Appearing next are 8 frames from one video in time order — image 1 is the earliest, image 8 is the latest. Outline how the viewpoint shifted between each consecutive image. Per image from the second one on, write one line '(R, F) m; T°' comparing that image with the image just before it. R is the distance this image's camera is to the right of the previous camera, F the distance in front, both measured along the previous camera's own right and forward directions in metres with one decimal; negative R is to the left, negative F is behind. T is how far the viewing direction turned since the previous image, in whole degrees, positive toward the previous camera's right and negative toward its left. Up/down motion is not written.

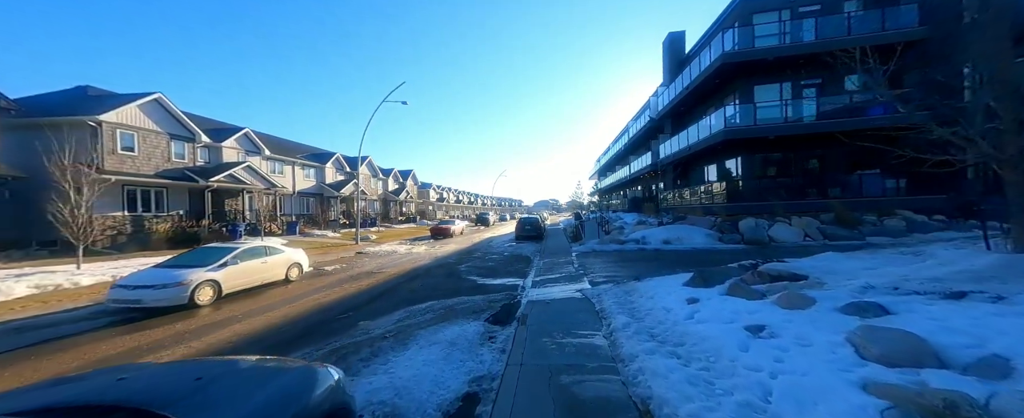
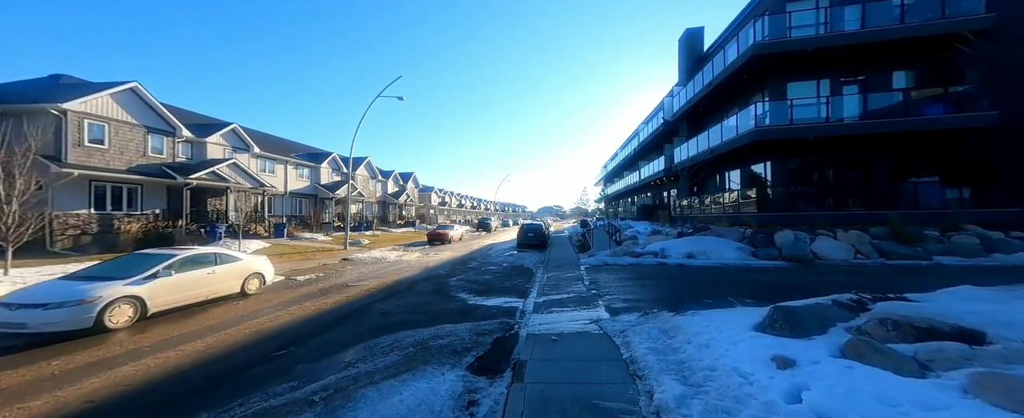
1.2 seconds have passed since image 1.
(+0.1, +1.8) m; -1°
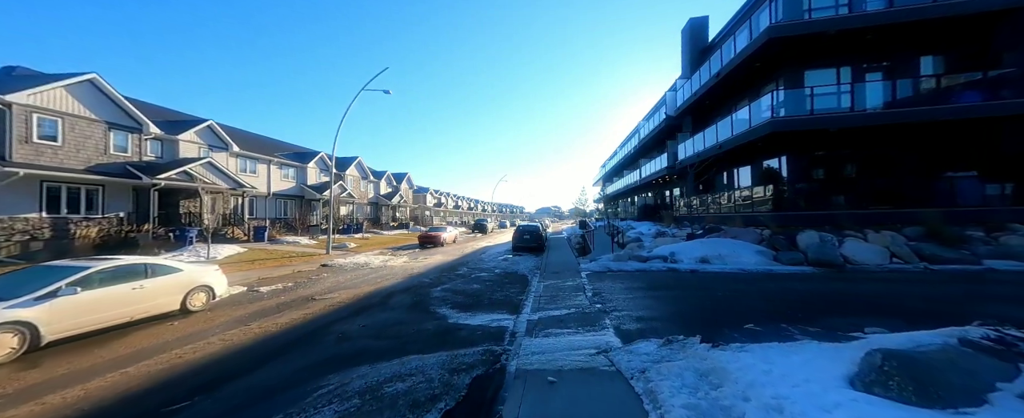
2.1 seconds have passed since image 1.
(+0.2, +1.4) m; 0°
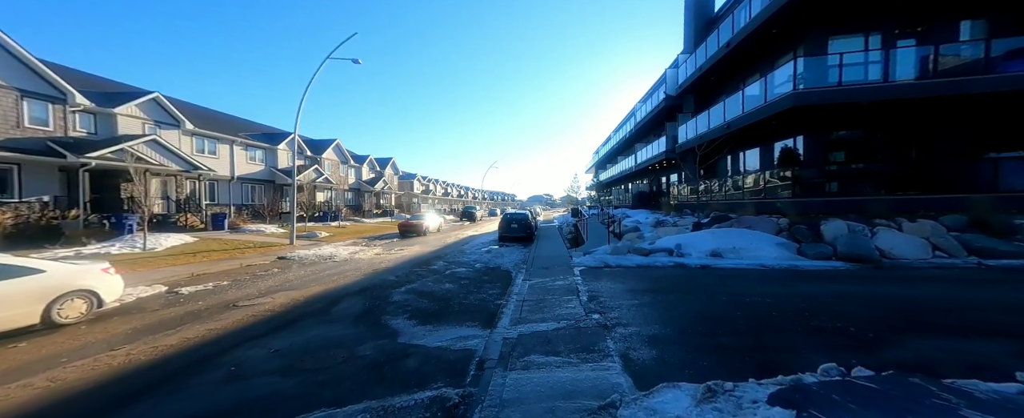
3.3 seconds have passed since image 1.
(+0.3, +1.8) m; +1°
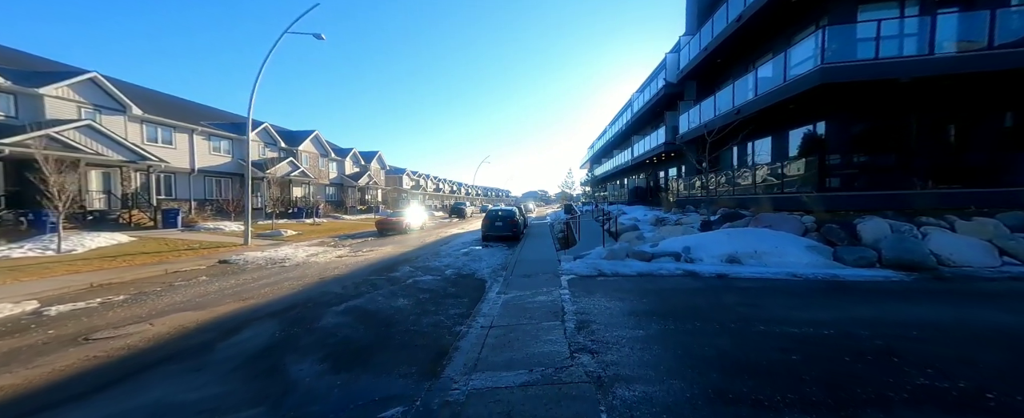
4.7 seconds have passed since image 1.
(+0.5, +1.8) m; +1°
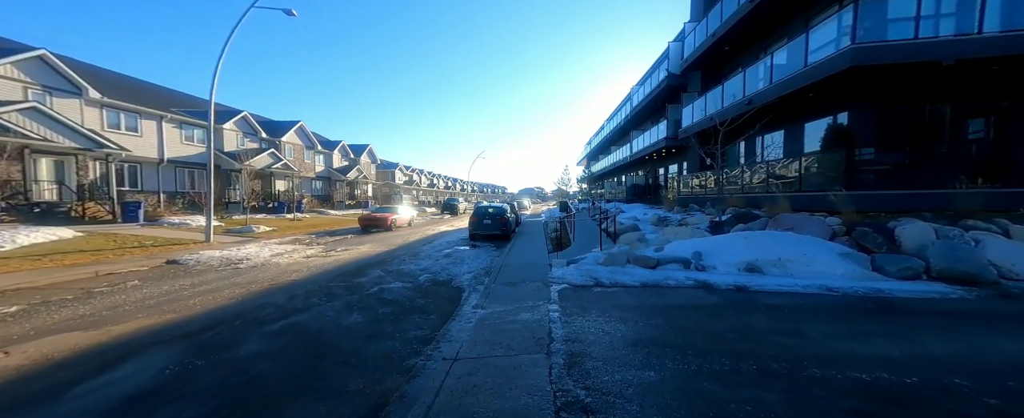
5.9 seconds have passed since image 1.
(+0.3, +1.3) m; +1°
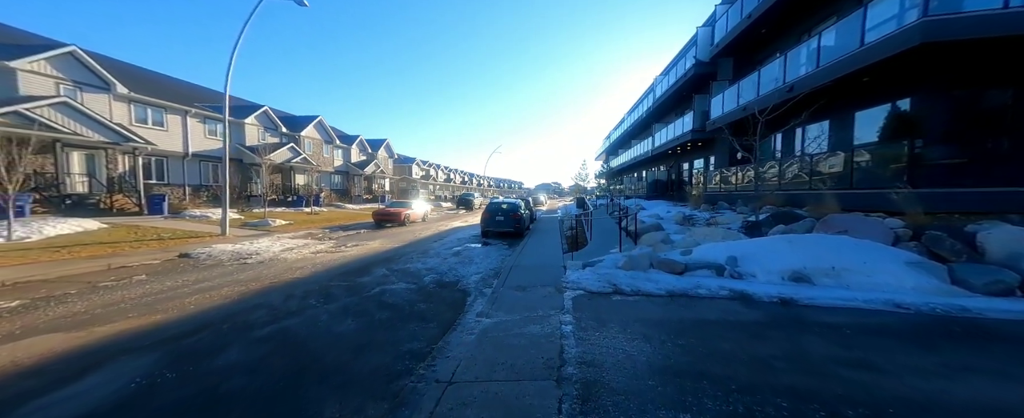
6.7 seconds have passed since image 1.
(+0.1, +0.6) m; -3°
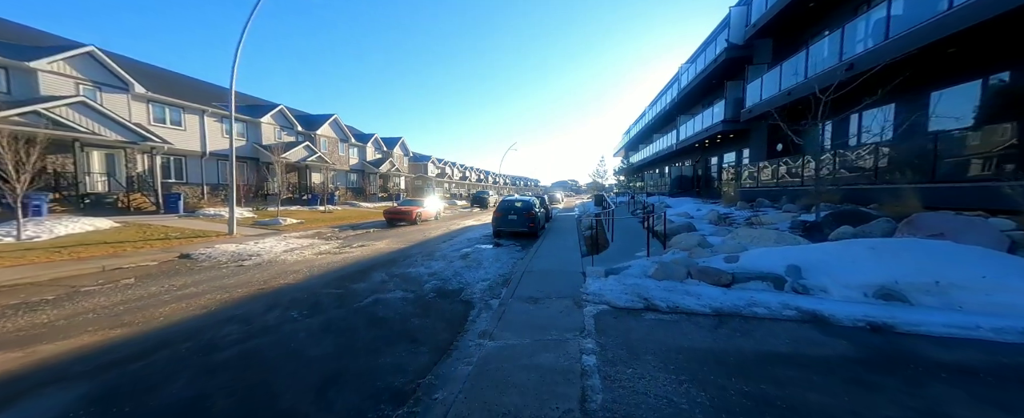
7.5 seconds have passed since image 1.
(+0.1, +1.0) m; -3°
